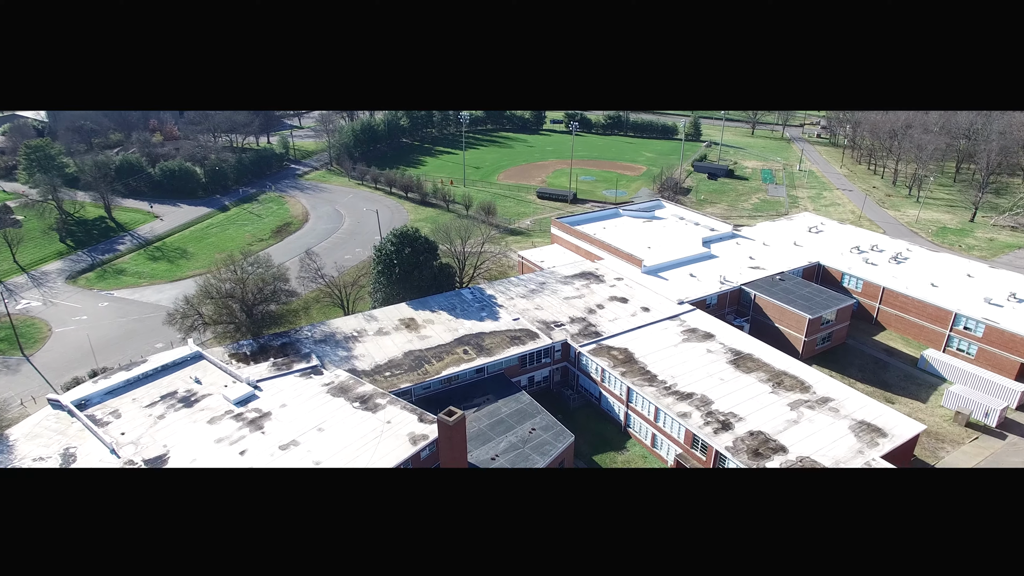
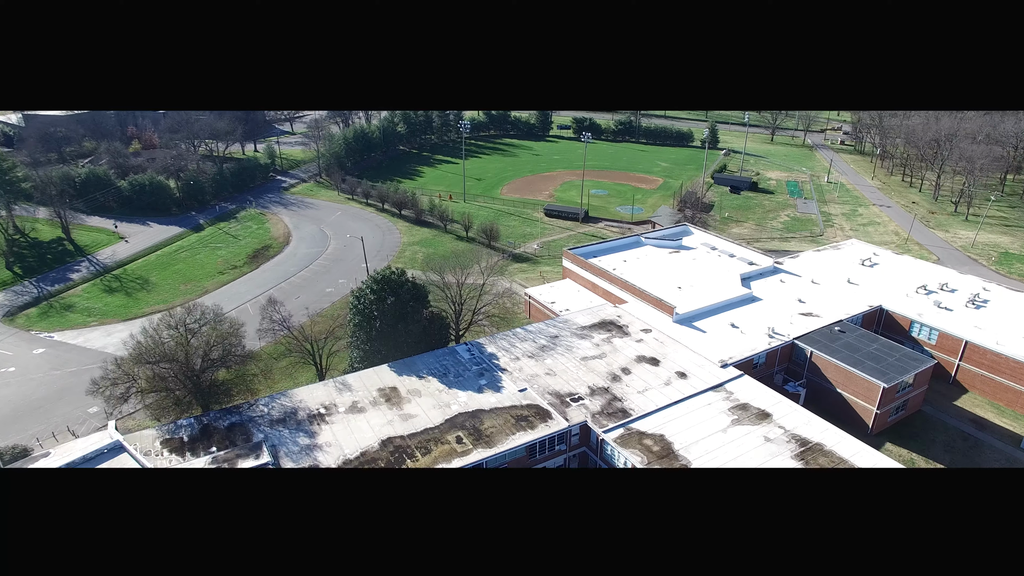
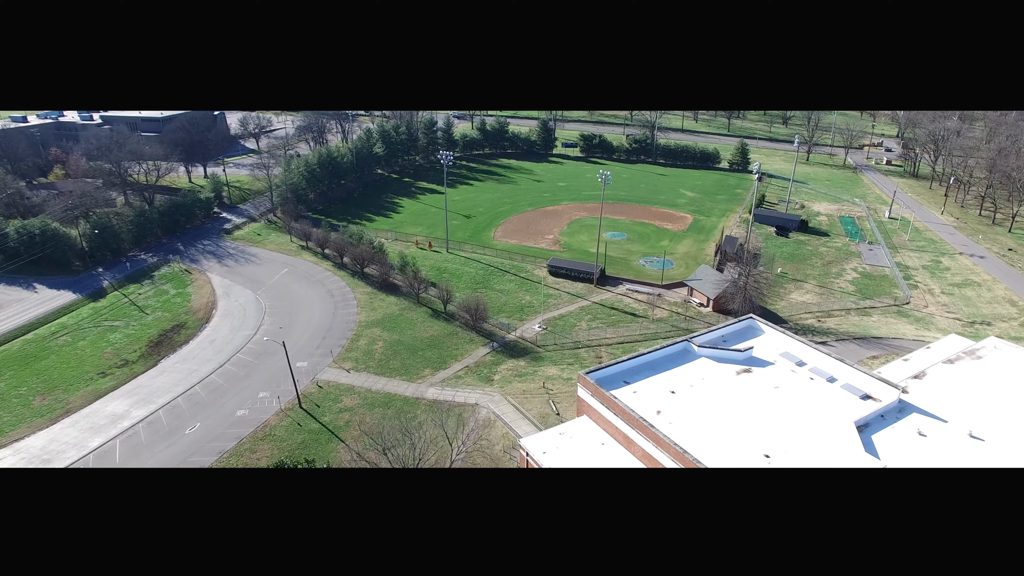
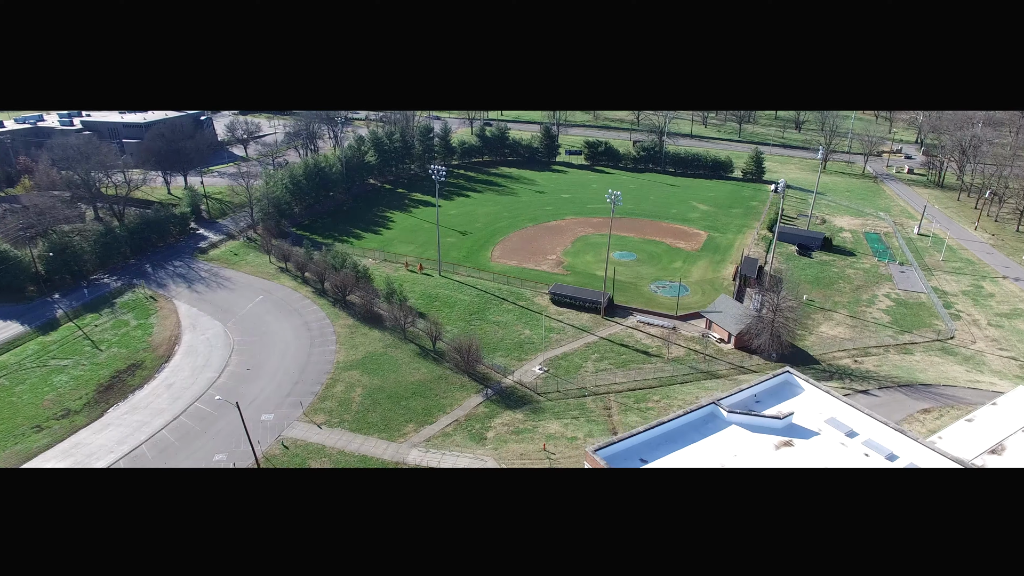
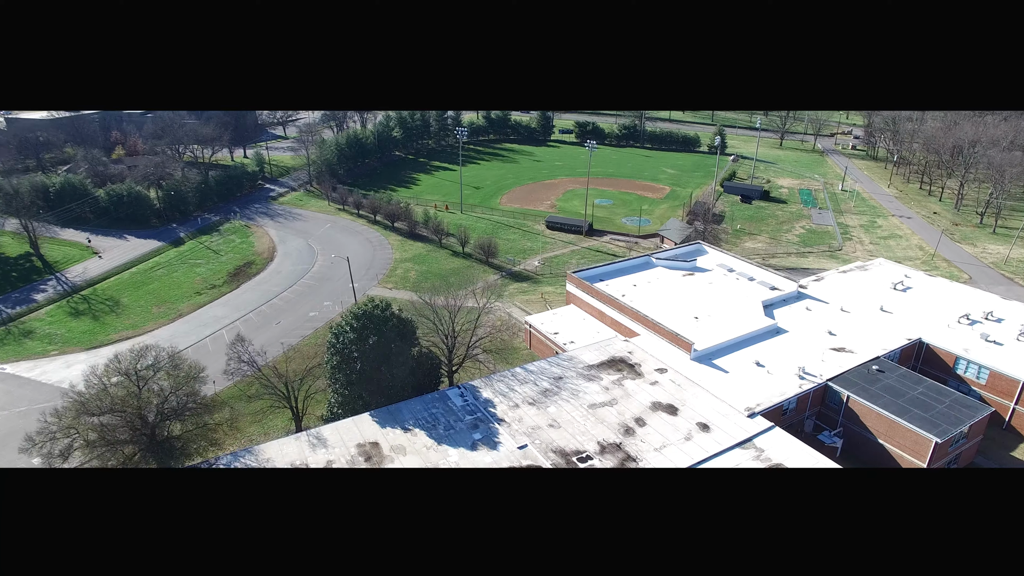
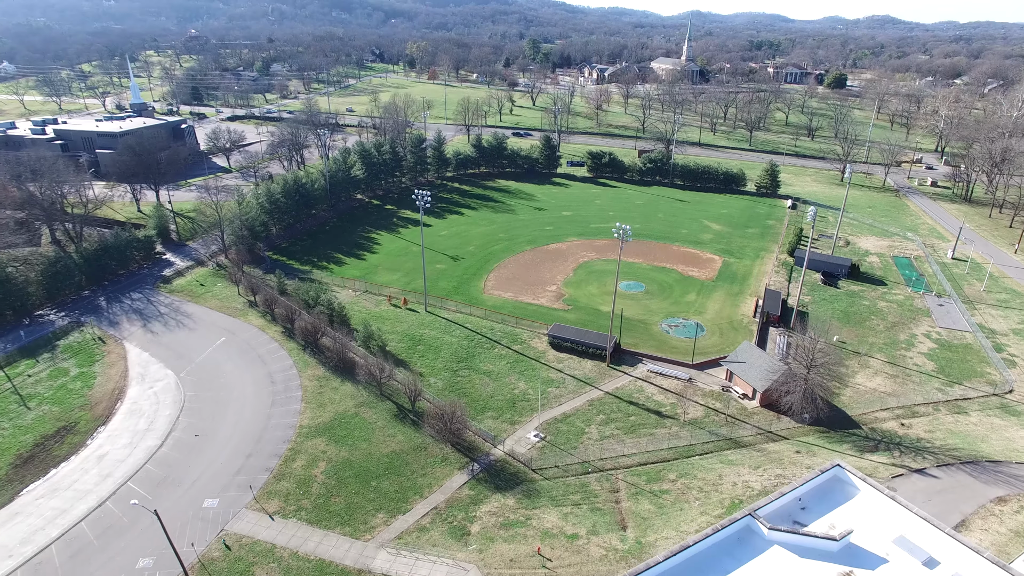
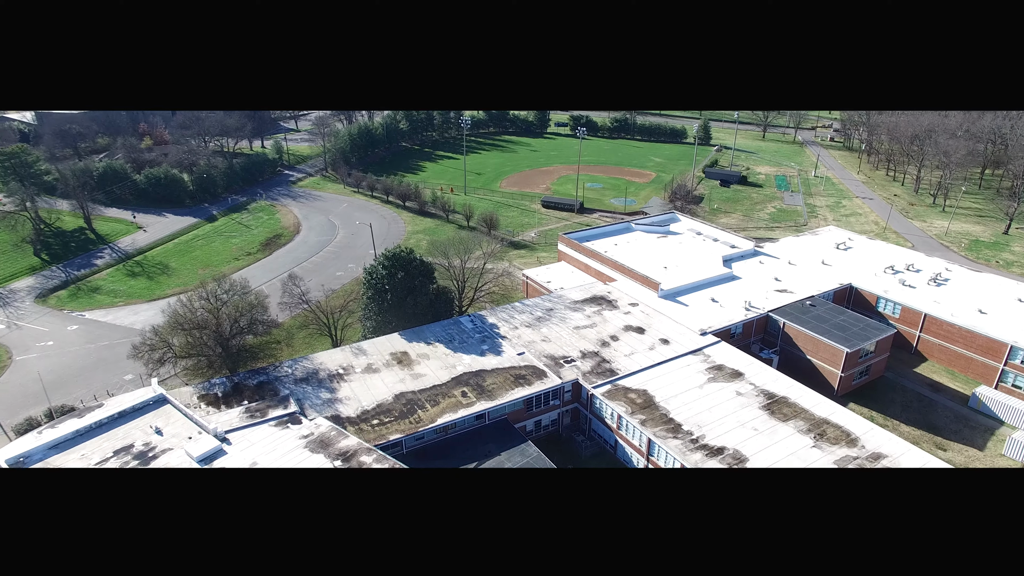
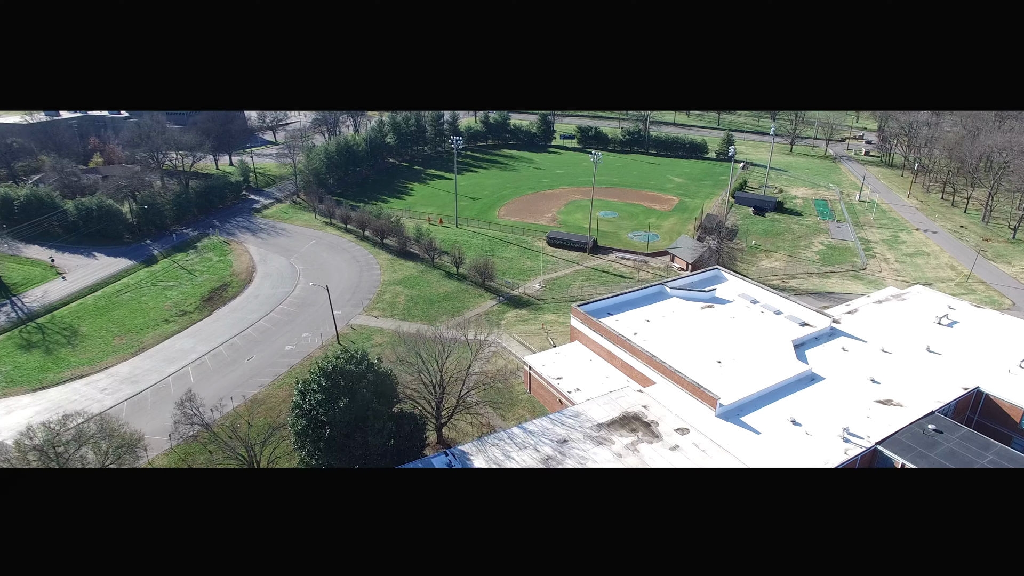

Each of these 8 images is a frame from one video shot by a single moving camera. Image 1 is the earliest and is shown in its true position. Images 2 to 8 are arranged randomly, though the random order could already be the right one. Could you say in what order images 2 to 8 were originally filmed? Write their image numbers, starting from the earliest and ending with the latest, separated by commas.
7, 2, 5, 8, 3, 4, 6
